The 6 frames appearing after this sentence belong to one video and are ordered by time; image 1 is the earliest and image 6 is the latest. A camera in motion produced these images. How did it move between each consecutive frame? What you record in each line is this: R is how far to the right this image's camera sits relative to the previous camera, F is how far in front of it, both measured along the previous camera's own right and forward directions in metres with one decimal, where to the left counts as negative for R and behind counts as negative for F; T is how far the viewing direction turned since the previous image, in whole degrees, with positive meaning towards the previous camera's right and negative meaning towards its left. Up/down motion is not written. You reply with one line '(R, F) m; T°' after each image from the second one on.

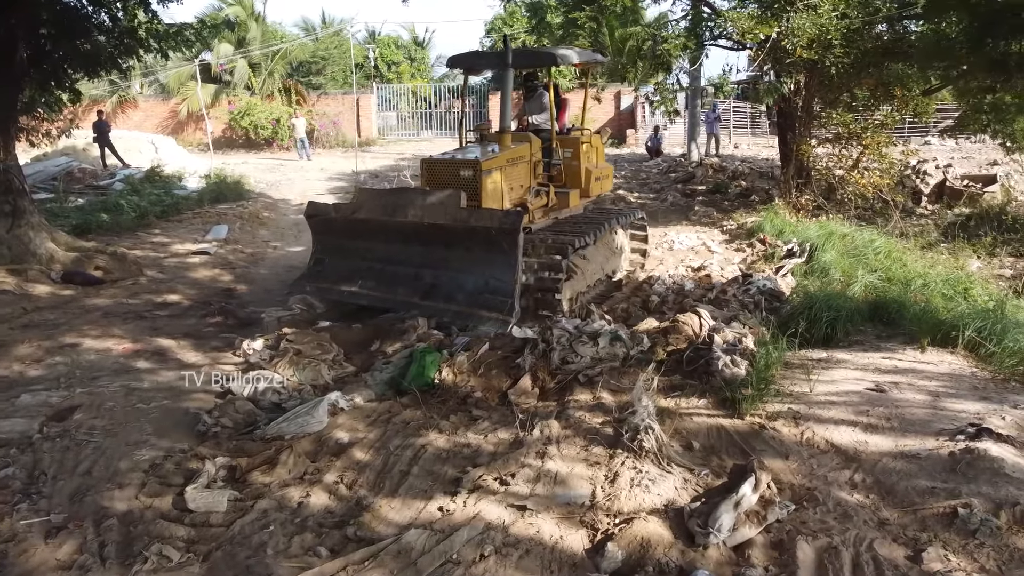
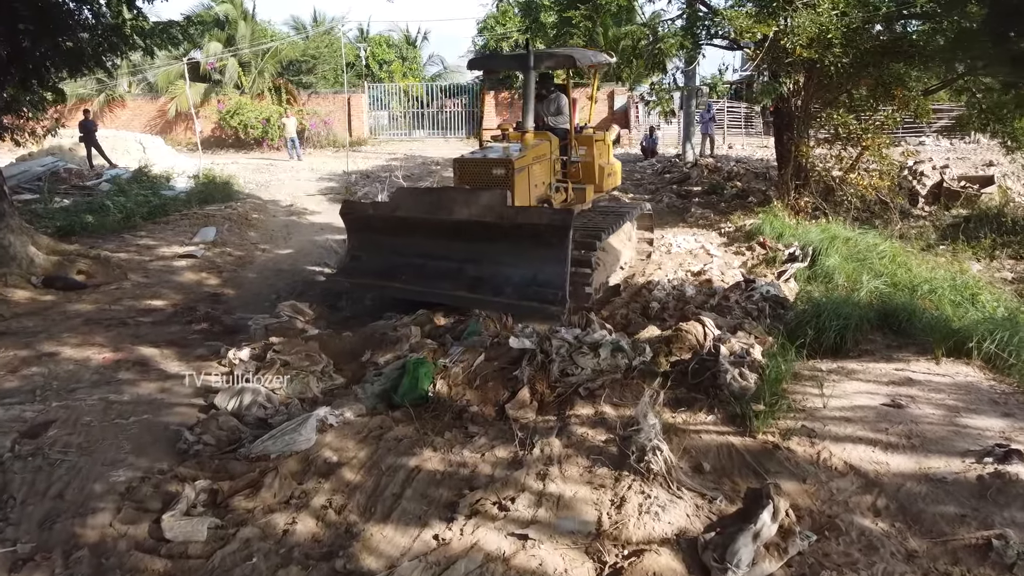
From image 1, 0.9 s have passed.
(0.0, +0.2) m; +1°
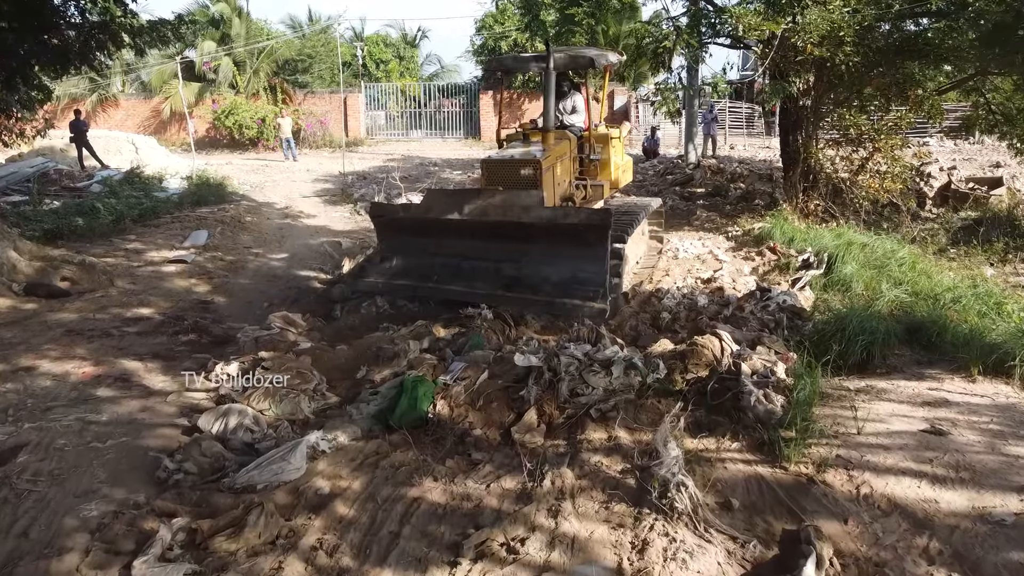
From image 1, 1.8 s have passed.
(-0.1, +0.3) m; 0°
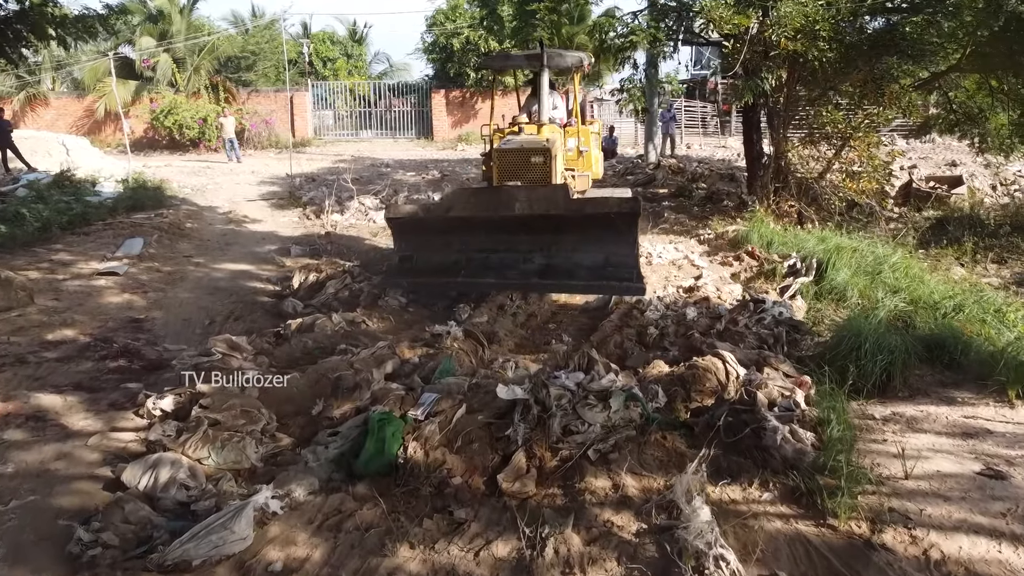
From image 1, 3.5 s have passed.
(-0.2, +0.6) m; +4°
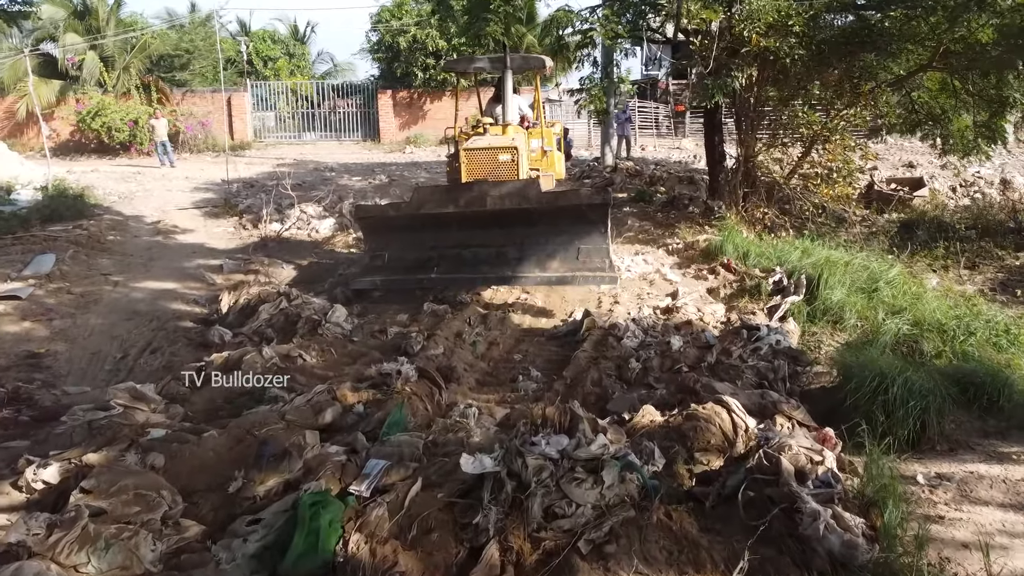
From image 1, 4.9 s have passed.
(-0.1, +0.8) m; +4°
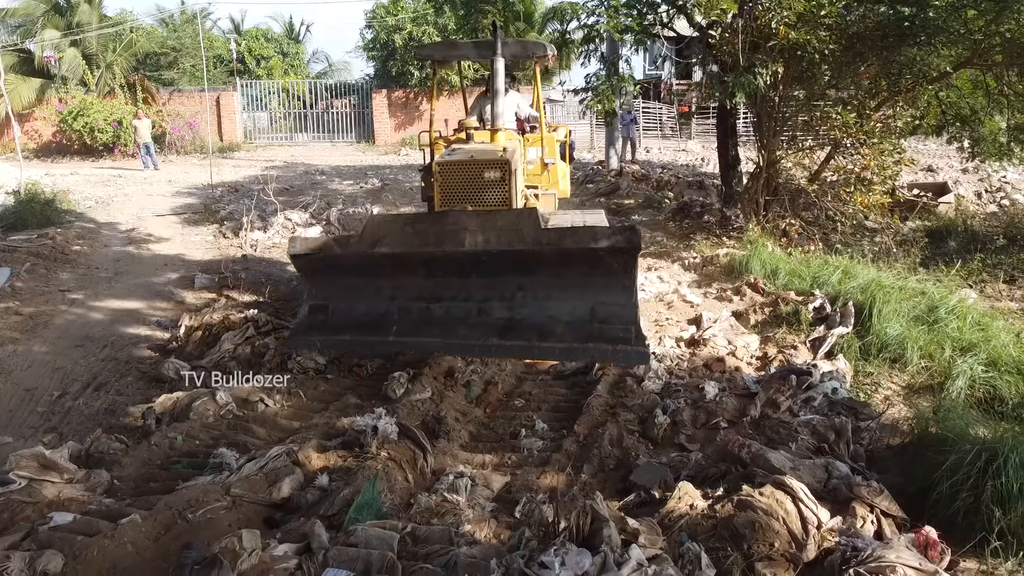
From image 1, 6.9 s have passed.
(0.0, +0.9) m; 0°
